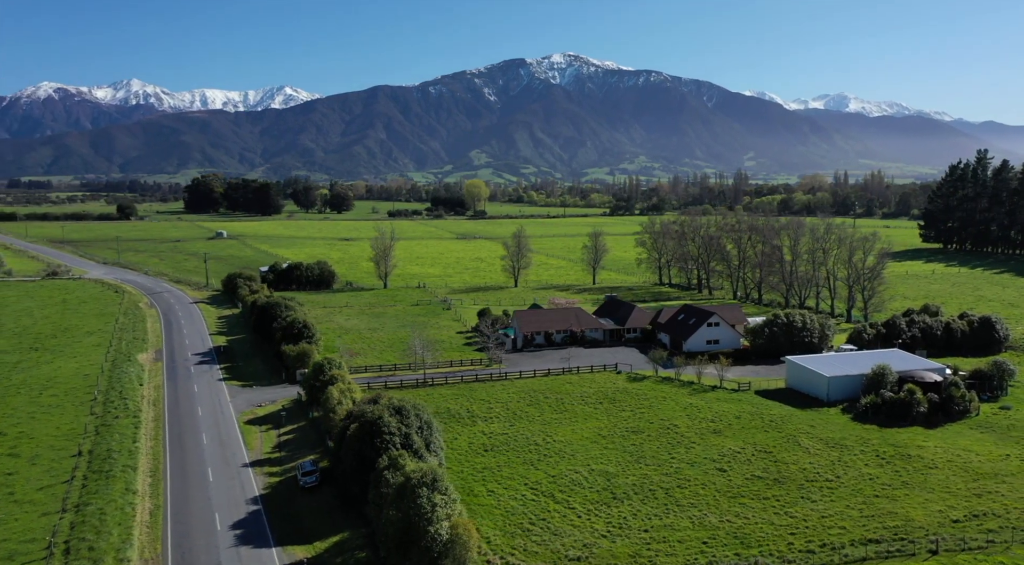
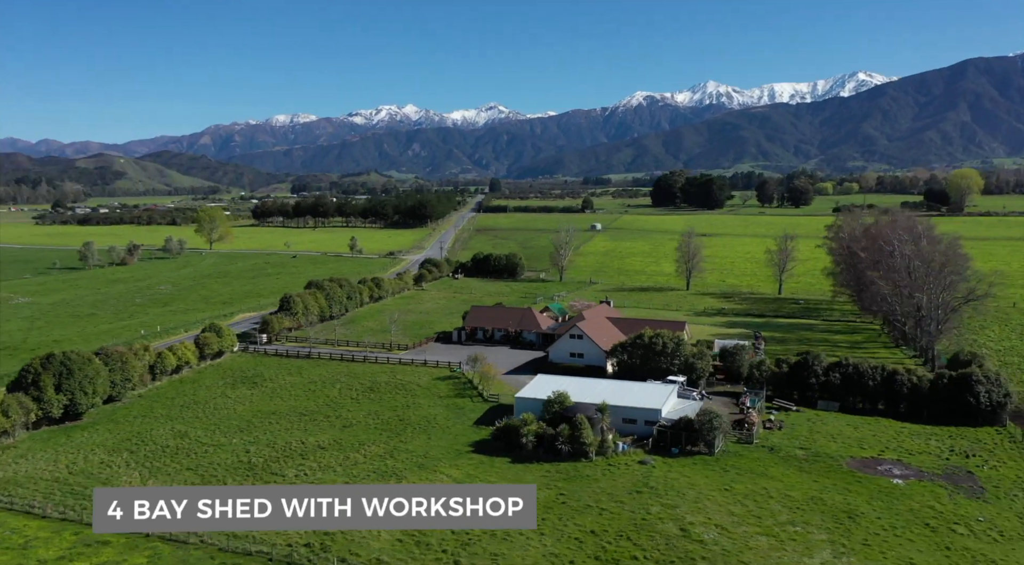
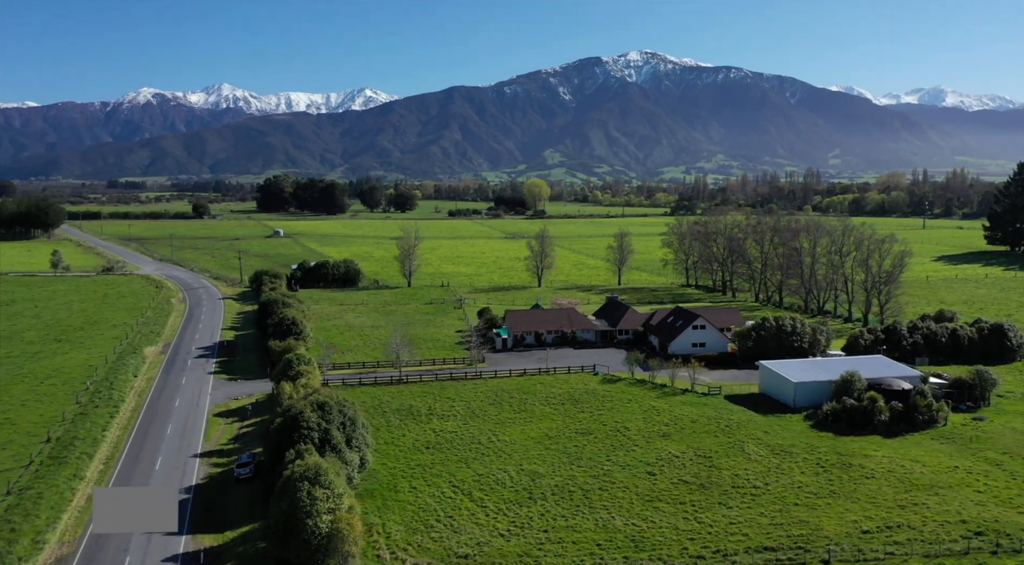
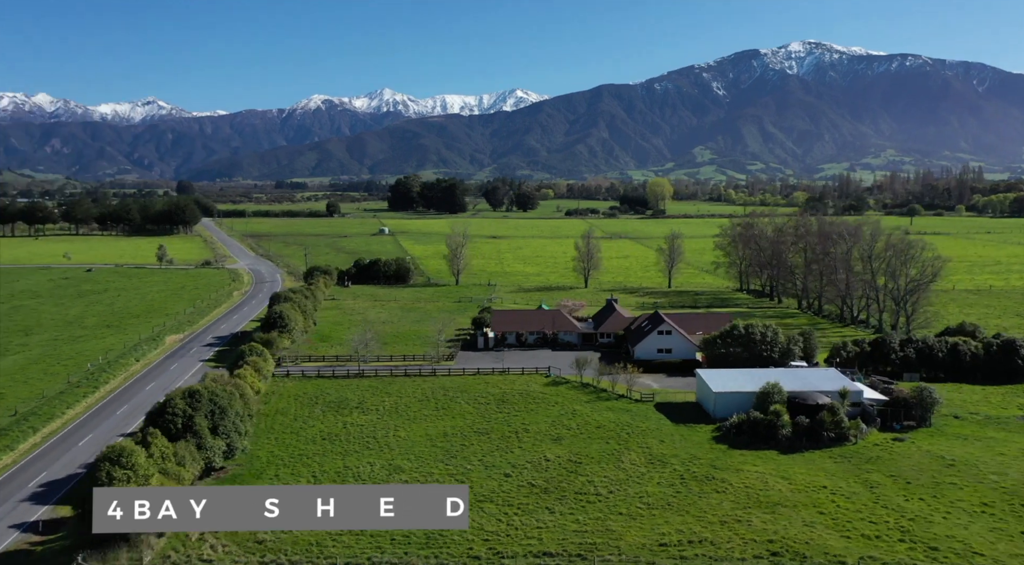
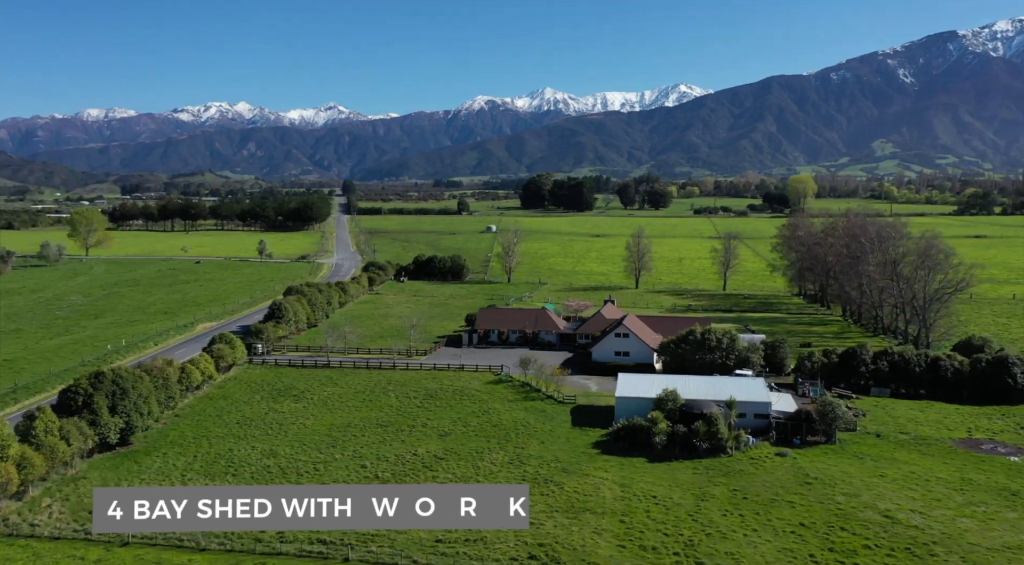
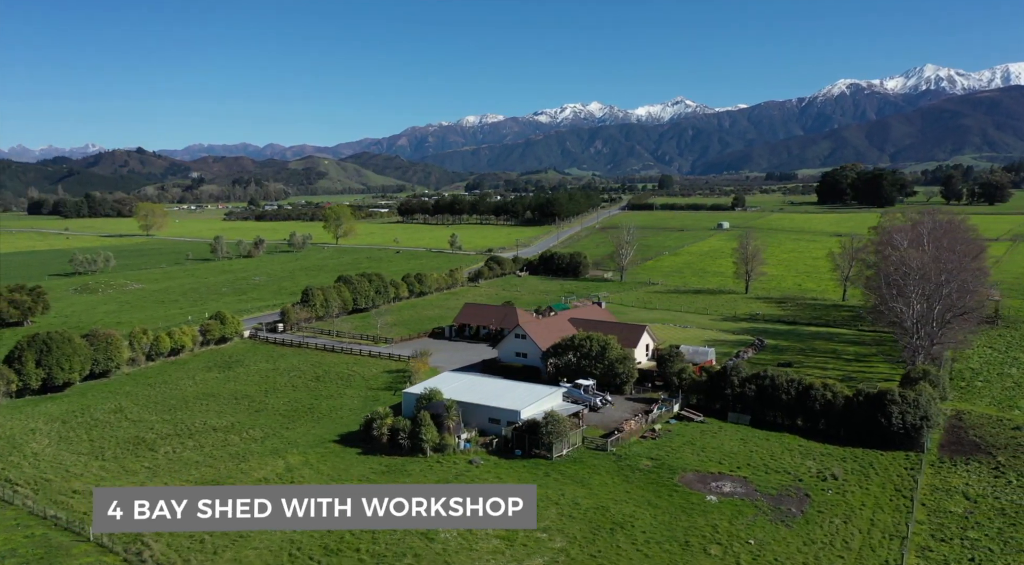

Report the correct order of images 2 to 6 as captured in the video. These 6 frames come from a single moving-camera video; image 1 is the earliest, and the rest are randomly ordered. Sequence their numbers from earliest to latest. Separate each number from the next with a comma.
3, 4, 5, 2, 6
